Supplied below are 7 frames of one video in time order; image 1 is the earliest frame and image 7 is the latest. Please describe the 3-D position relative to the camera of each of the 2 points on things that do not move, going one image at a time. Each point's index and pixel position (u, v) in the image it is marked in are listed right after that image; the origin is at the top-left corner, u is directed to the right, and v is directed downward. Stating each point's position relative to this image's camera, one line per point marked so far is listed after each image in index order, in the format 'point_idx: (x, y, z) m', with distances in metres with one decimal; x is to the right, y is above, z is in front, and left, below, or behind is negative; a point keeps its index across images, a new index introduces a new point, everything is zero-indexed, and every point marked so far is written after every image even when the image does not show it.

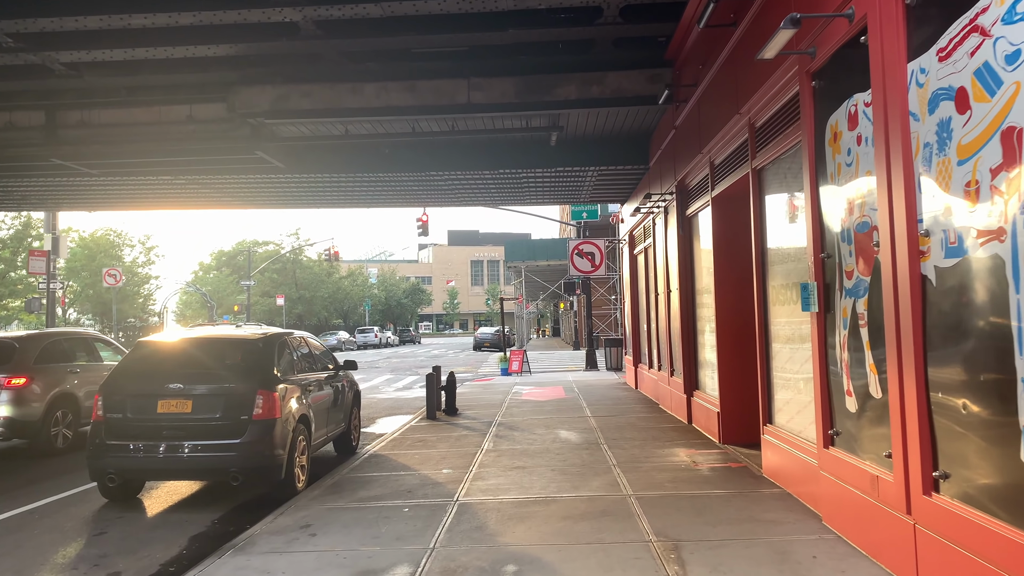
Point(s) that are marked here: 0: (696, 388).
0: (+1.9, -1.0, +9.6) m
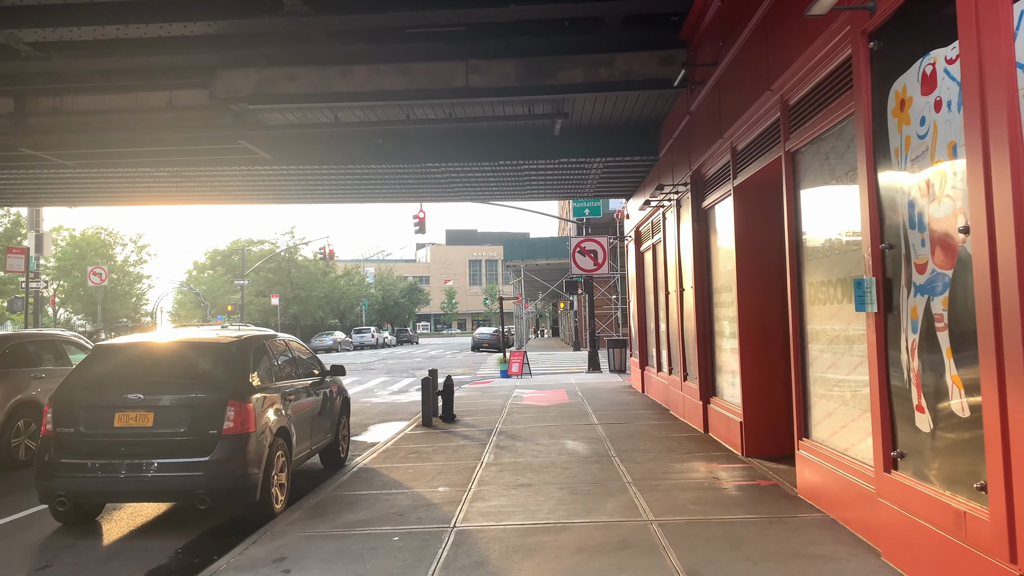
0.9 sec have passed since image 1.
0: (+1.9, -1.0, +8.9) m
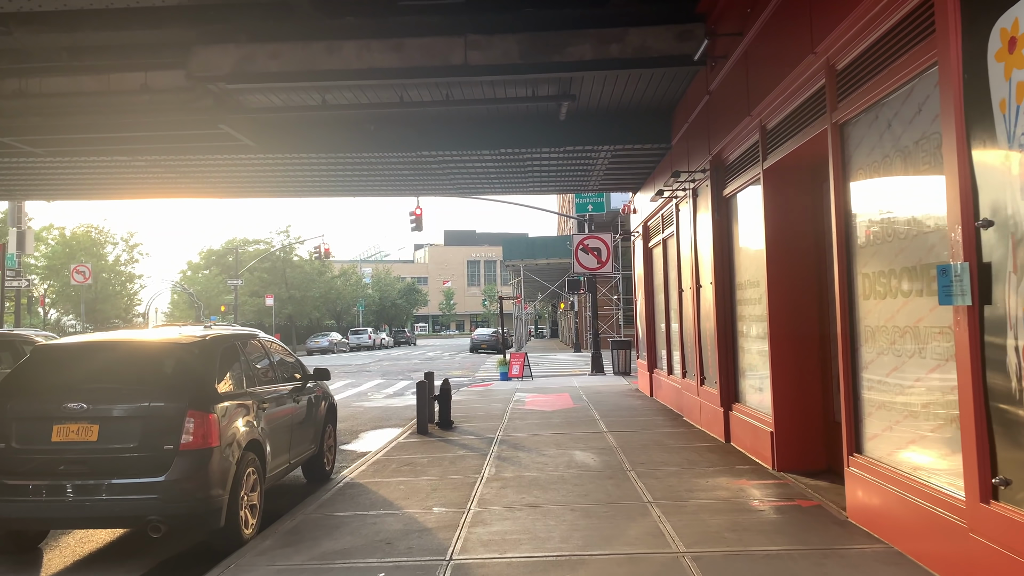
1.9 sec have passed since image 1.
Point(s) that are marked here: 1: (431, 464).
0: (+1.9, -1.0, +8.1) m
1: (-0.7, -1.4, +7.7) m
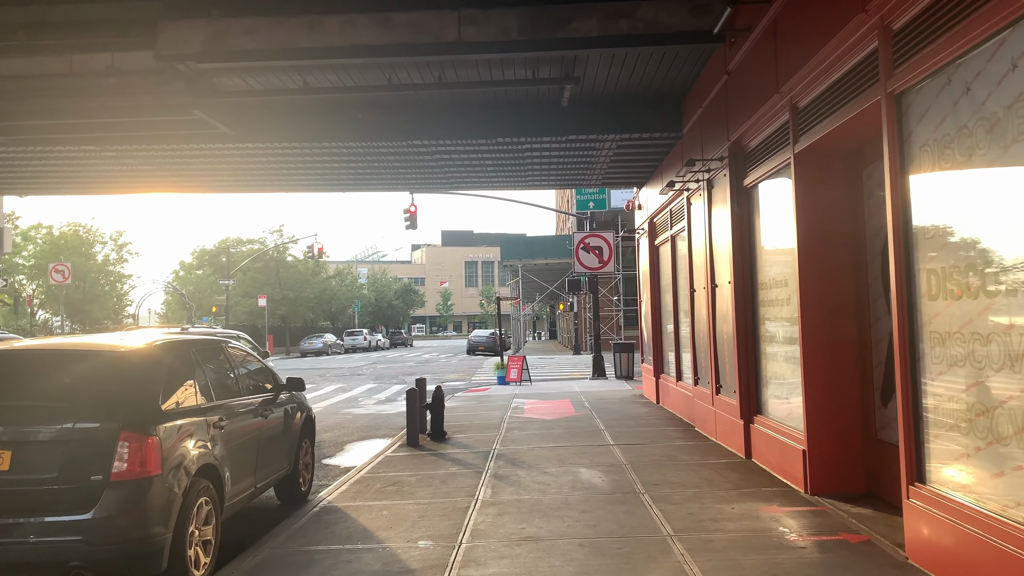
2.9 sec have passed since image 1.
0: (+1.9, -1.0, +7.3) m
1: (-0.7, -1.4, +6.9) m
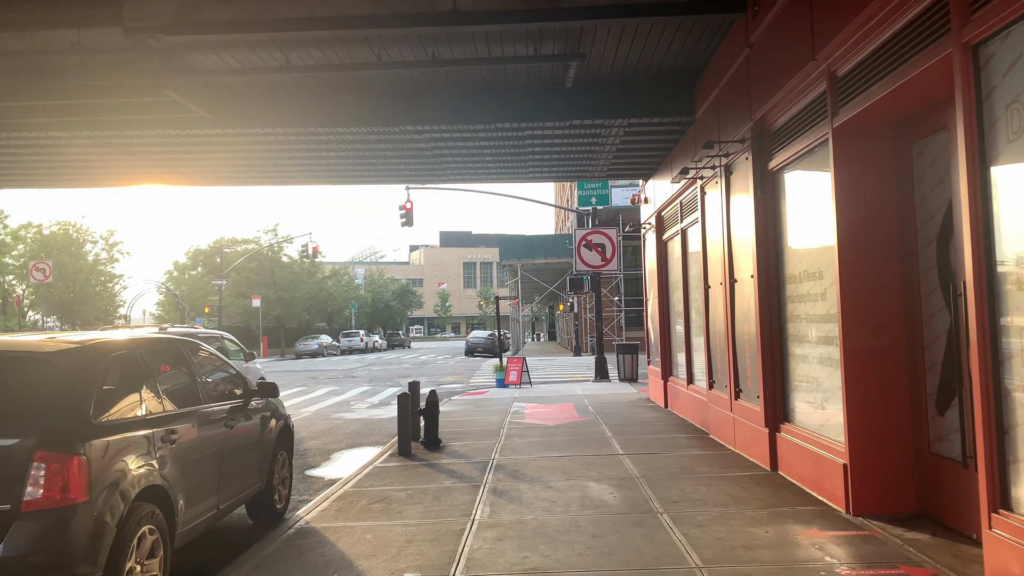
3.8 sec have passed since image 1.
0: (+1.9, -0.9, +6.6) m
1: (-0.7, -1.4, +6.2) m
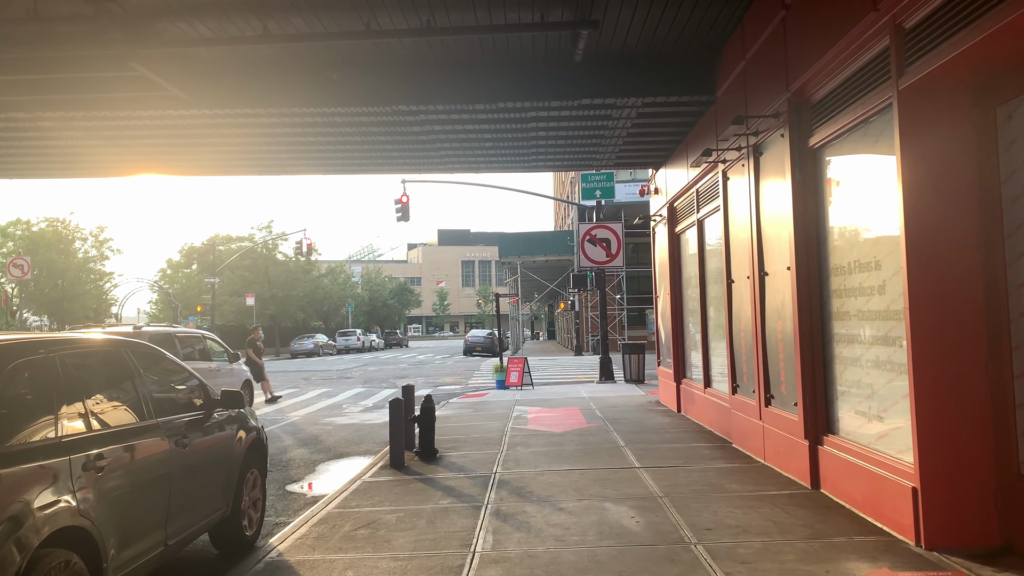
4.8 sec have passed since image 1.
0: (+1.9, -0.9, +5.8) m
1: (-0.6, -1.3, +5.4) m
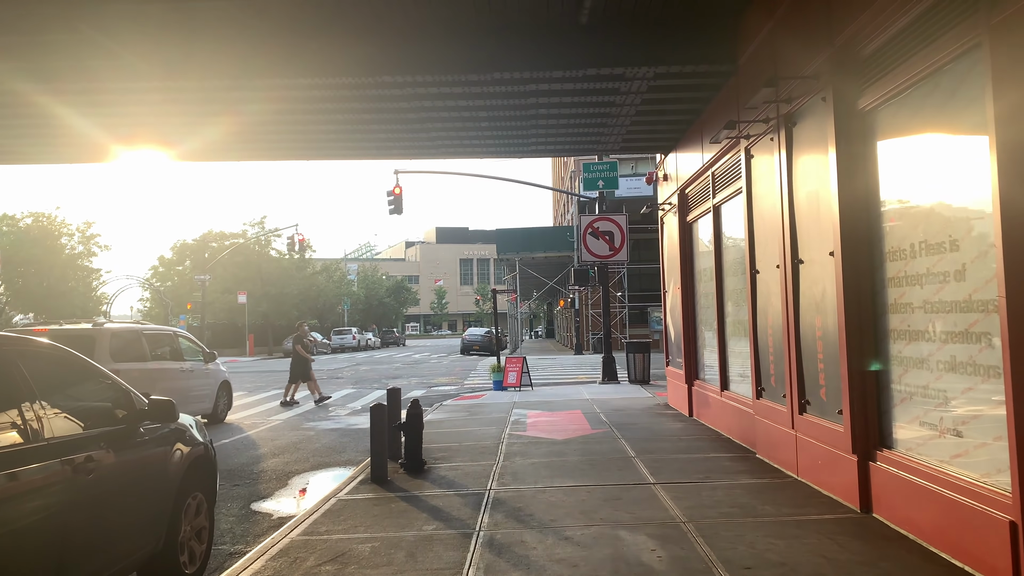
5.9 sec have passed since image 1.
0: (+1.9, -0.8, +4.9) m
1: (-0.6, -1.3, +4.5) m
